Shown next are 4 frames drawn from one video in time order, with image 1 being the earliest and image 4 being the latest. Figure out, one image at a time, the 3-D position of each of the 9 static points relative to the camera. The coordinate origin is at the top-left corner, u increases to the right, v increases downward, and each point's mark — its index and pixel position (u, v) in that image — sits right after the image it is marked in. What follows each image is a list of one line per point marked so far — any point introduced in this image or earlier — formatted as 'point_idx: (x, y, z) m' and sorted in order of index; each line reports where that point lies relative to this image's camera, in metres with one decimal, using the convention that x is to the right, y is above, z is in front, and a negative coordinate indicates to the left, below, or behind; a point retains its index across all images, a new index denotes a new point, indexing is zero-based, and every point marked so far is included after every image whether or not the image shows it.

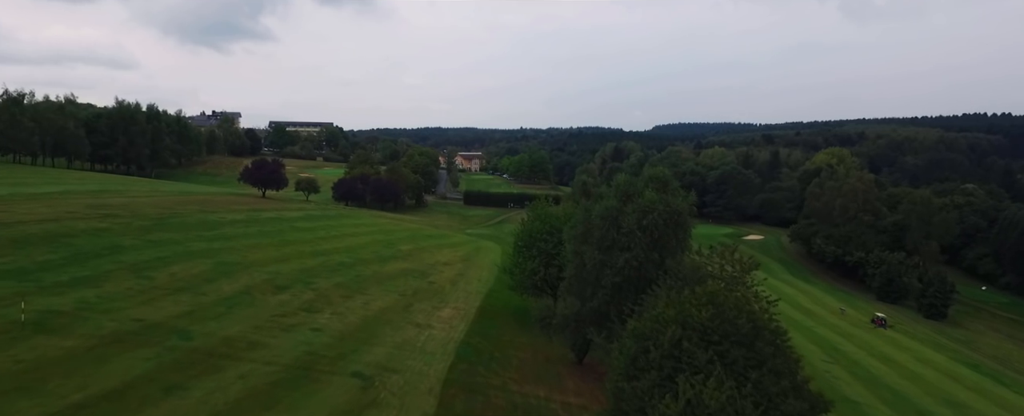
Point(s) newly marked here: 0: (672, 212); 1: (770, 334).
0: (+5.6, -0.1, +18.5) m
1: (+6.0, -2.9, +12.3) m
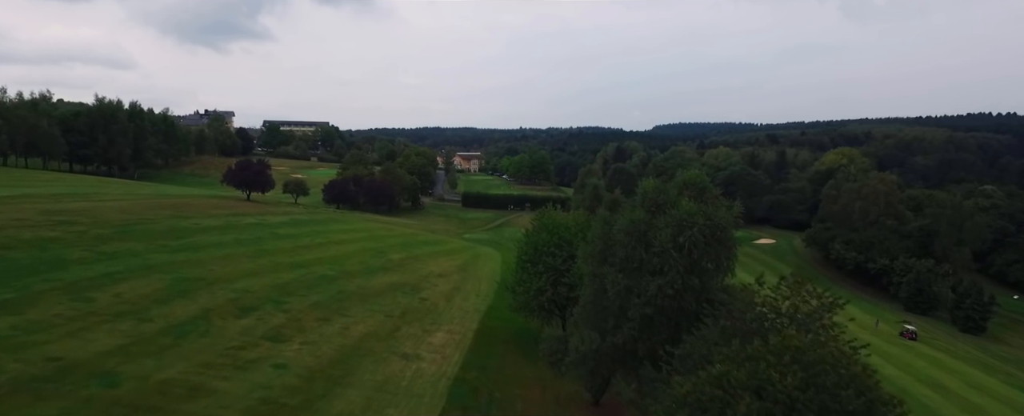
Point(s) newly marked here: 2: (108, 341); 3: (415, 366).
0: (+5.7, -0.5, +15.0) m
1: (+6.1, -3.3, +8.7) m
2: (-12.9, -4.3, +17.0) m
3: (-3.5, -5.7, +19.3) m
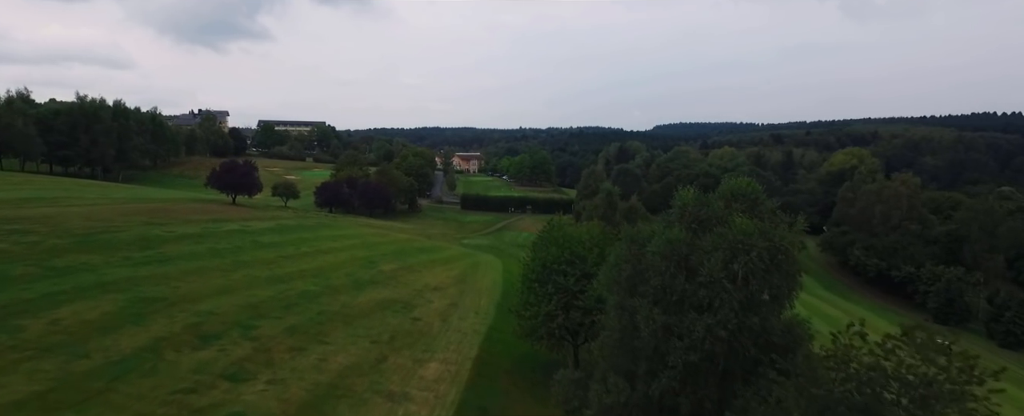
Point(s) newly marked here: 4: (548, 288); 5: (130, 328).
0: (+5.9, -0.9, +11.9) m
1: (+6.3, -3.7, +5.6) m
2: (-12.7, -4.7, +13.9) m
3: (-3.3, -6.1, +16.2) m
4: (+1.3, -2.9, +19.3) m
5: (-13.4, -4.2, +18.6) m
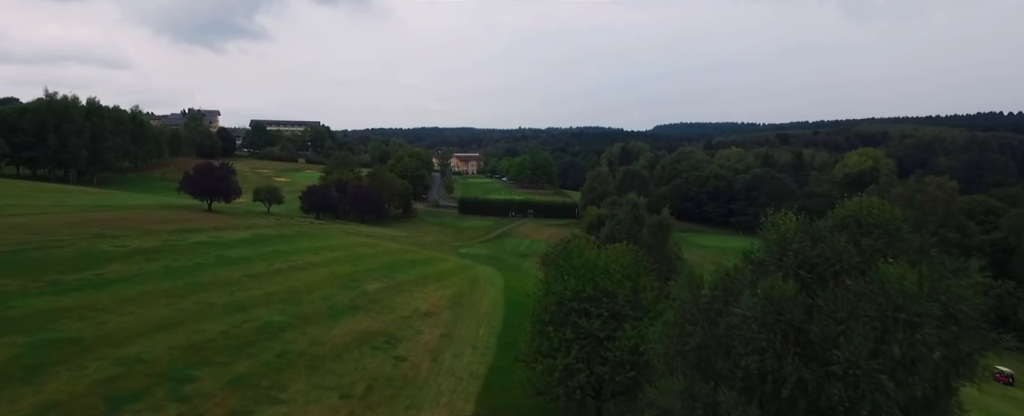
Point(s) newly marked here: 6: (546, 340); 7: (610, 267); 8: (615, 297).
0: (+6.1, -1.5, +7.4) m
1: (+6.5, -4.3, +1.1) m
2: (-12.5, -5.3, +9.4) m
3: (-3.1, -6.7, +11.7) m
4: (+1.5, -3.5, +14.9) m
5: (-13.2, -4.8, +14.1) m
6: (+1.0, -3.8, +15.5) m
7: (+3.0, -1.8, +16.1) m
8: (+3.0, -2.7, +15.3) m
